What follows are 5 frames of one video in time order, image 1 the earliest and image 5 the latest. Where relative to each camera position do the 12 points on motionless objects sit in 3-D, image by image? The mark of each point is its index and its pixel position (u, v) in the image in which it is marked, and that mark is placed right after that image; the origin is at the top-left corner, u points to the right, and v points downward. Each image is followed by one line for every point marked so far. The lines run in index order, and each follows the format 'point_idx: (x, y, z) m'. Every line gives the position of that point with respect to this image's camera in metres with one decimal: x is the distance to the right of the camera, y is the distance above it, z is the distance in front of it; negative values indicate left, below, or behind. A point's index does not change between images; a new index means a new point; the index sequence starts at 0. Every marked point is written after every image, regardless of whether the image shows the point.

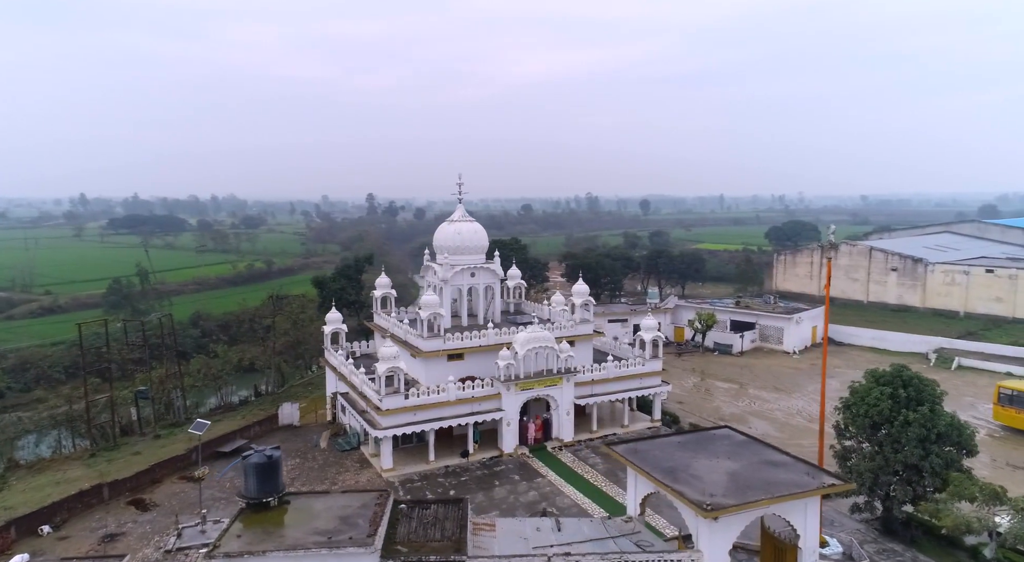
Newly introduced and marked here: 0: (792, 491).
0: (+5.2, -4.0, +13.2) m
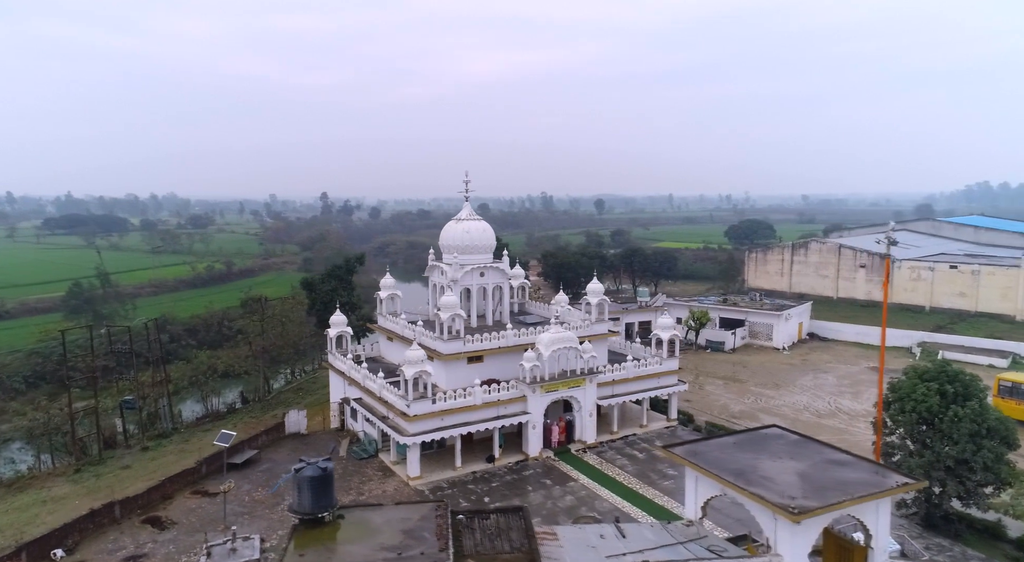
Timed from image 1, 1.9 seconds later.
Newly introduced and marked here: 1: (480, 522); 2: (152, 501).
0: (+6.6, -4.0, +13.2) m
1: (-0.6, -4.8, +14.2) m
2: (-9.4, -5.8, +18.6) m
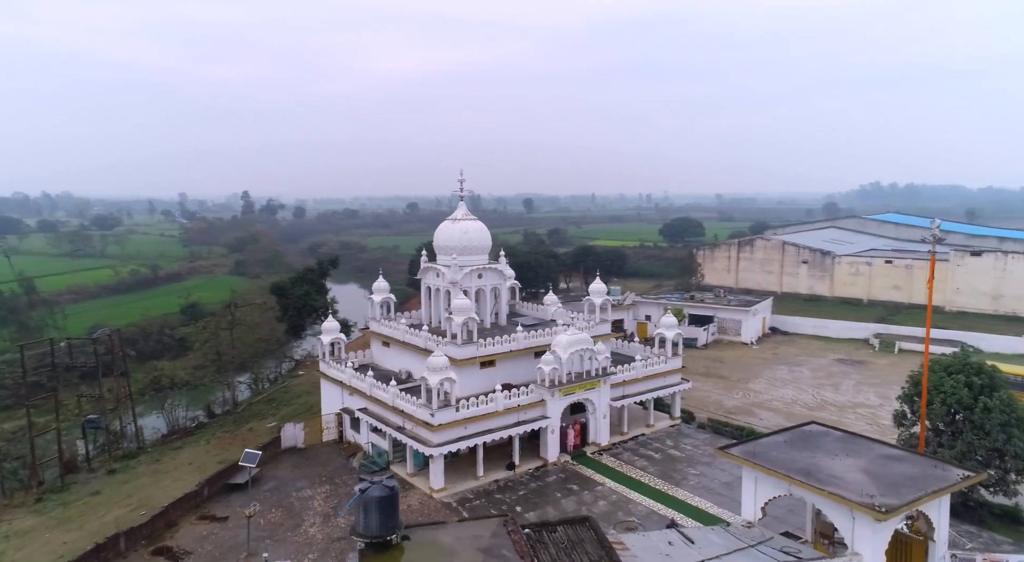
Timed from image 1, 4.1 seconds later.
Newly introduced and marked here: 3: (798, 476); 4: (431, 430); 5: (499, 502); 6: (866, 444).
0: (+8.1, -3.9, +13.5) m
1: (+0.7, -4.9, +13.6) m
2: (-8.5, -5.9, +16.9) m
3: (+5.6, -3.8, +14.0) m
4: (-2.1, -3.9, +18.4) m
5: (-0.3, -5.8, +18.6) m
6: (+7.8, -3.6, +15.7) m
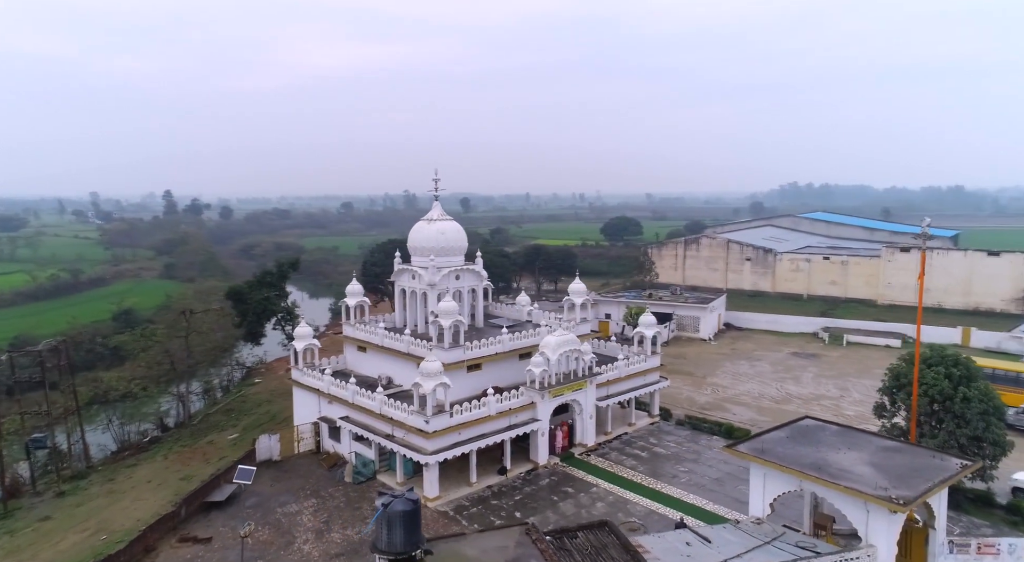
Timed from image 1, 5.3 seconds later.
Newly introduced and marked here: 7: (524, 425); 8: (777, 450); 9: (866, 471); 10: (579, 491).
0: (+8.4, -3.8, +14.0) m
1: (+1.1, -4.9, +13.4) m
2: (-8.3, -6.1, +15.7) m
3: (+6.0, -3.8, +14.2) m
4: (-2.2, -3.9, +17.8) m
5: (-0.4, -5.8, +18.2) m
6: (+8.0, -3.5, +16.2) m
7: (+0.3, -4.0, +19.9) m
8: (+5.7, -3.6, +15.4) m
9: (+7.1, -3.8, +14.2) m
10: (+1.8, -5.7, +19.2) m
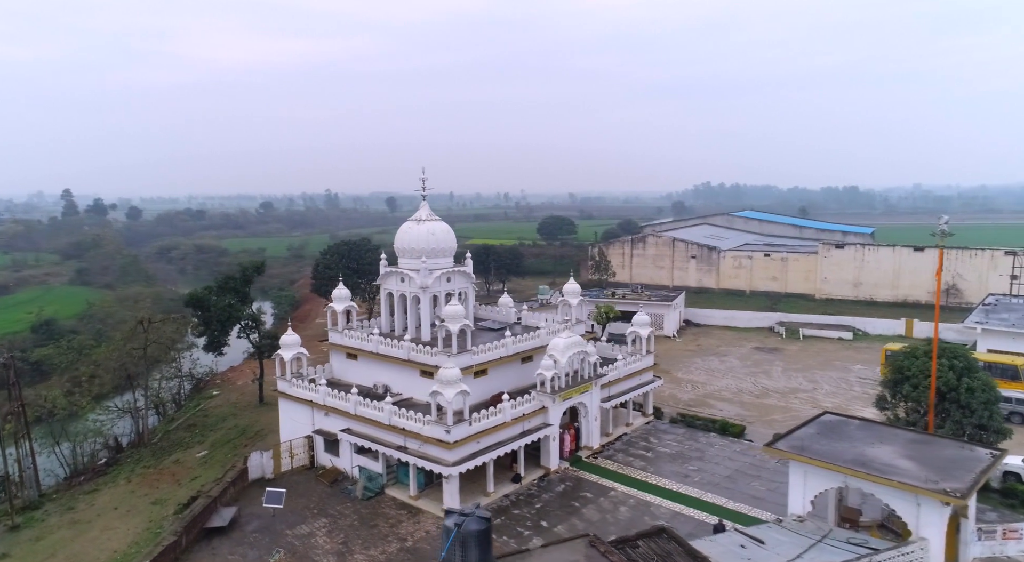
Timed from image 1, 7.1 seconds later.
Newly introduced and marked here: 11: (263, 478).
0: (+9.4, -3.7, +14.4) m
1: (+2.3, -4.9, +12.9) m
2: (-7.4, -6.3, +14.2) m
3: (+6.9, -3.8, +14.3) m
4: (-1.6, -4.0, +17.0) m
5: (+0.2, -5.8, +17.5) m
6: (+8.7, -3.4, +16.5) m
7: (+0.7, -4.1, +19.3) m
8: (+6.5, -3.6, +15.5) m
9: (+8.0, -3.7, +14.5) m
10: (+2.2, -5.7, +18.8) m
11: (-6.9, -5.4, +19.7) m
